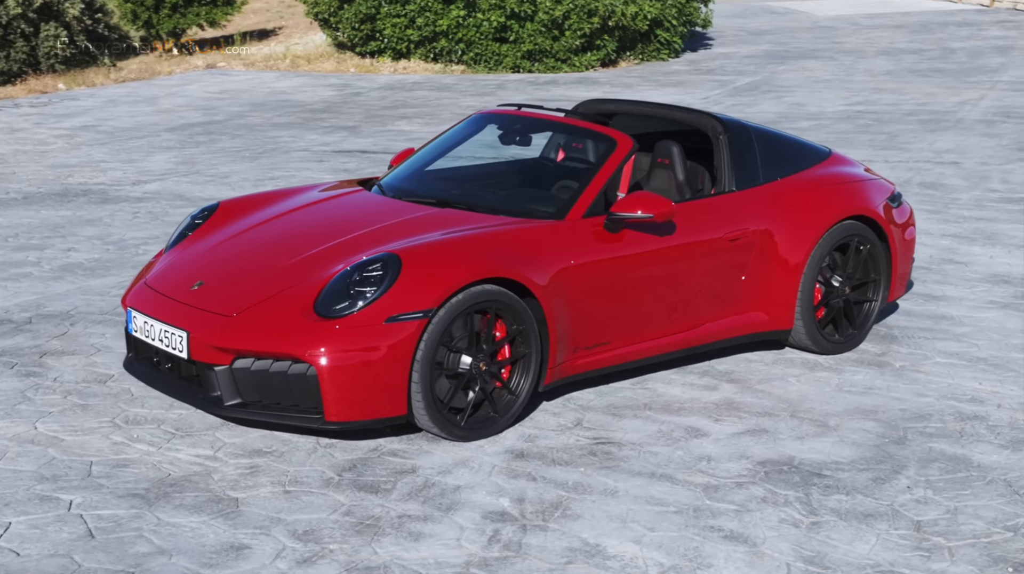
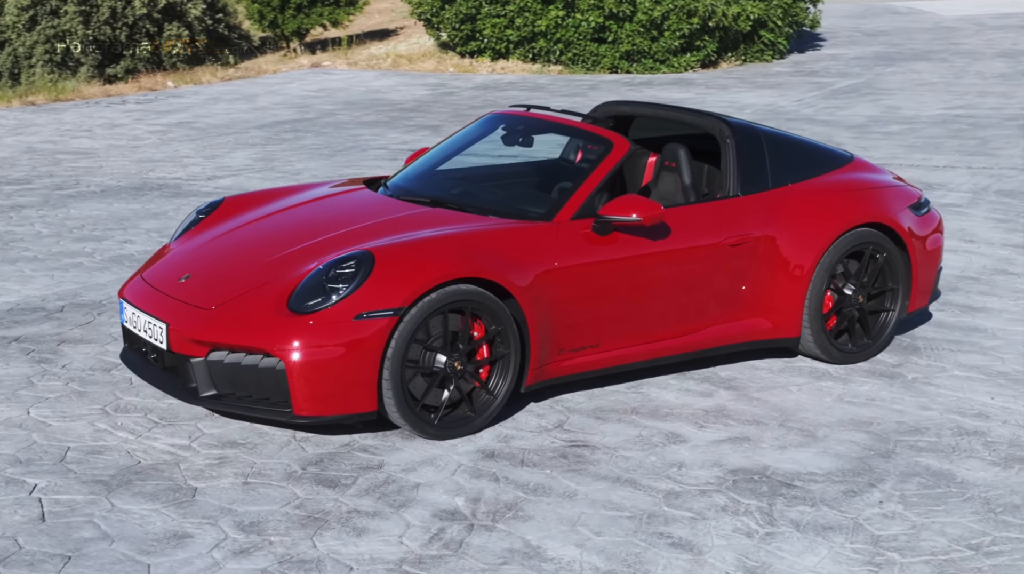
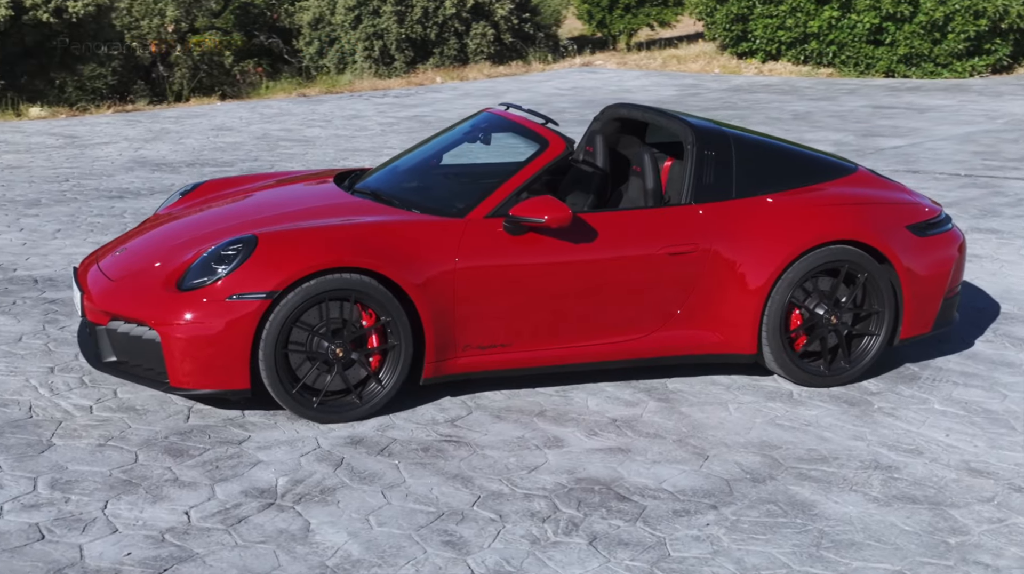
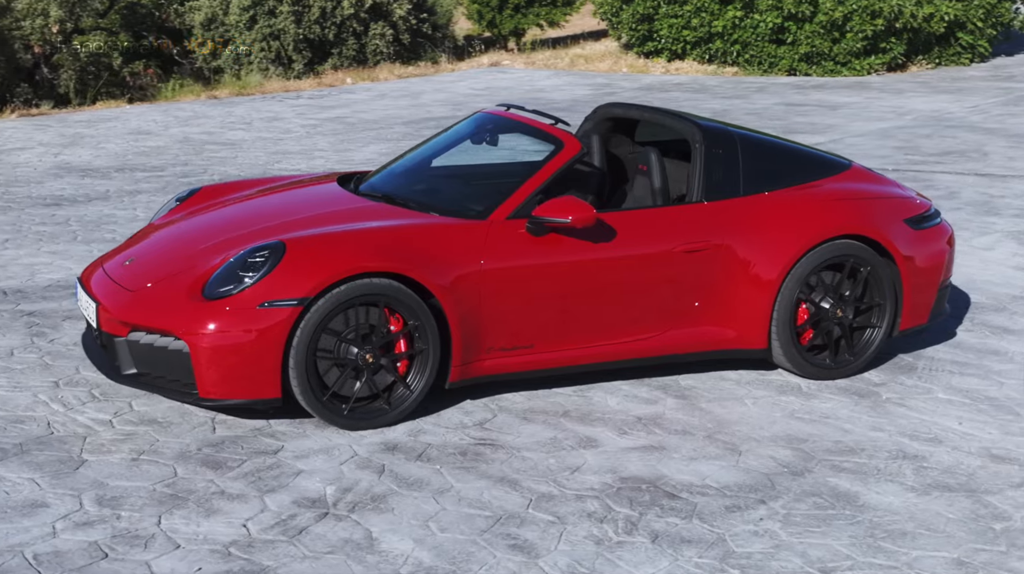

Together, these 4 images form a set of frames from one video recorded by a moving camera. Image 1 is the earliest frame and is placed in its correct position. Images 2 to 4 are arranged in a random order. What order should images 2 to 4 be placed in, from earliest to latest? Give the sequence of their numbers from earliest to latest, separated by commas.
2, 4, 3
